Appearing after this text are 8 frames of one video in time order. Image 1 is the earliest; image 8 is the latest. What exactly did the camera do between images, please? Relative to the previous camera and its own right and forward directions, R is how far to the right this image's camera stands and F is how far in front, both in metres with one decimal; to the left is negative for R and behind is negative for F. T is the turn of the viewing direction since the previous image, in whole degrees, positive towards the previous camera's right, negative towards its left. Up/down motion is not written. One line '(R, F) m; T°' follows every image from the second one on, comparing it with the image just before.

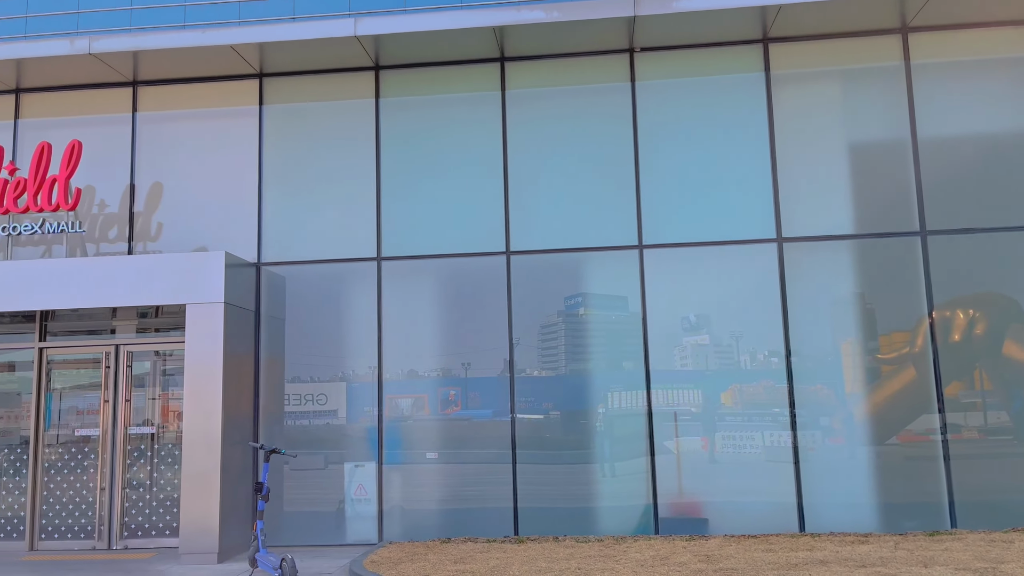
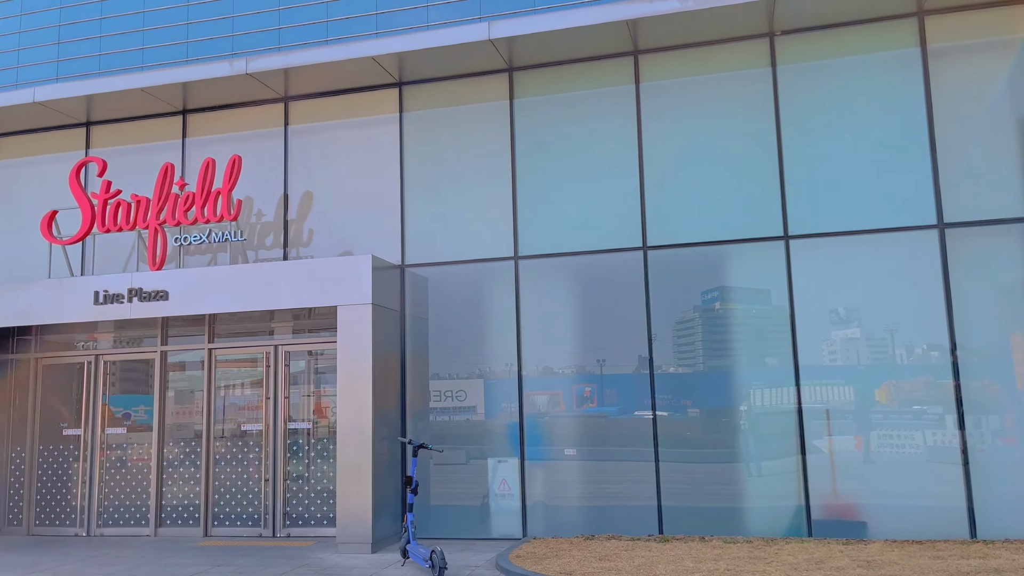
(0.0, 0.0) m; -9°
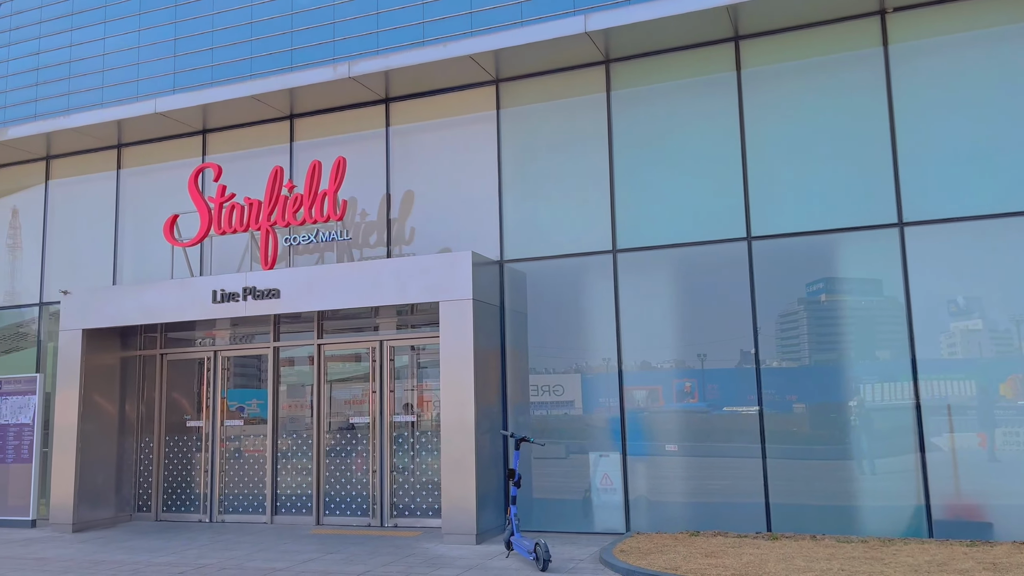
(0.0, 0.0) m; -7°
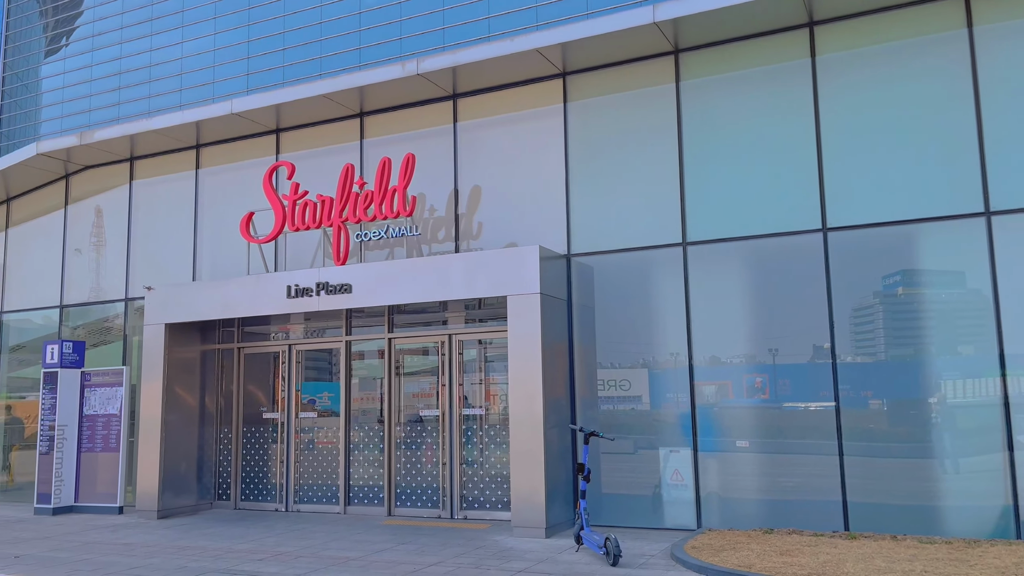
(0.0, 0.0) m; -5°
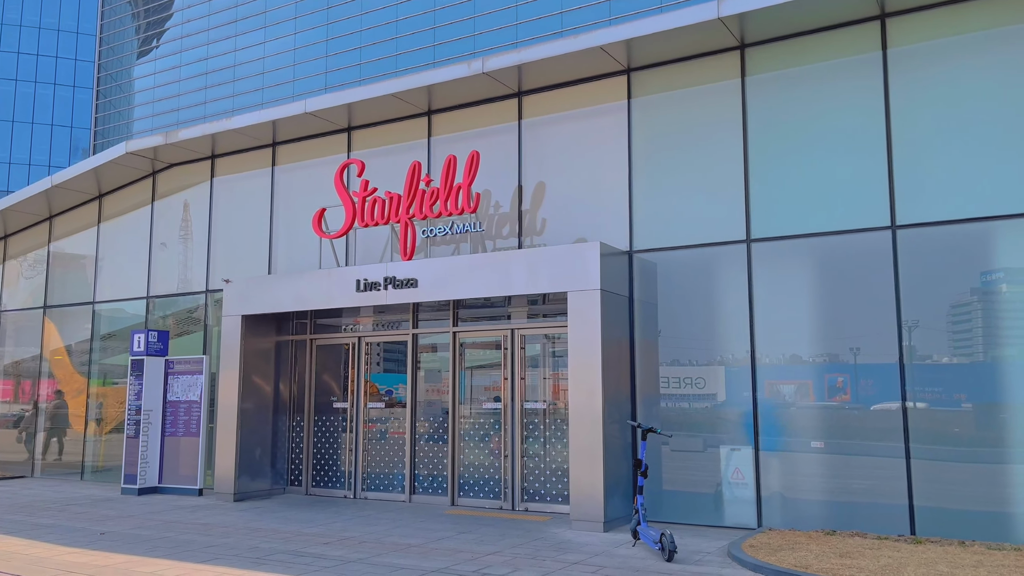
(+0.1, -0.1) m; -5°
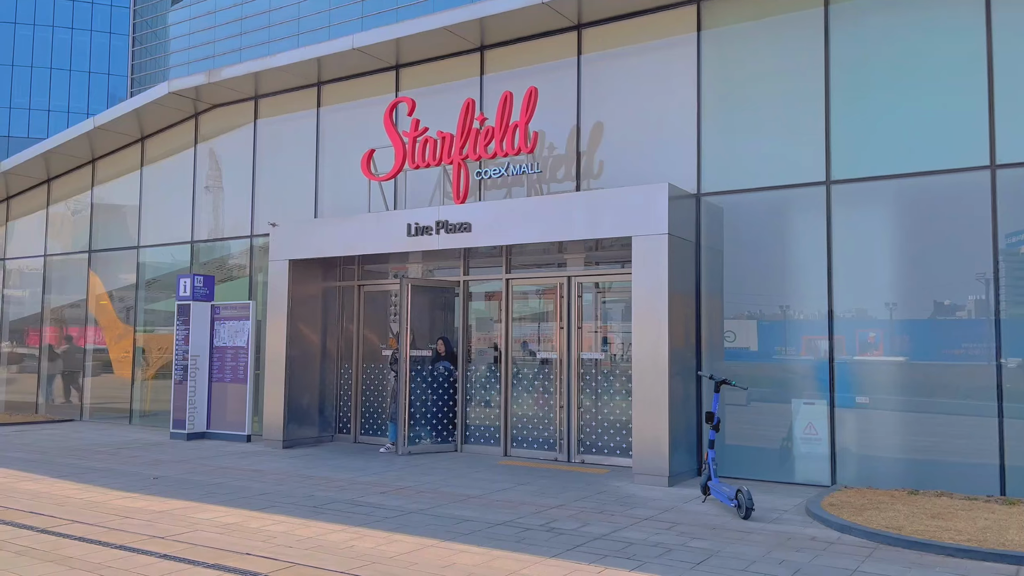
(-0.4, +0.5) m; -2°
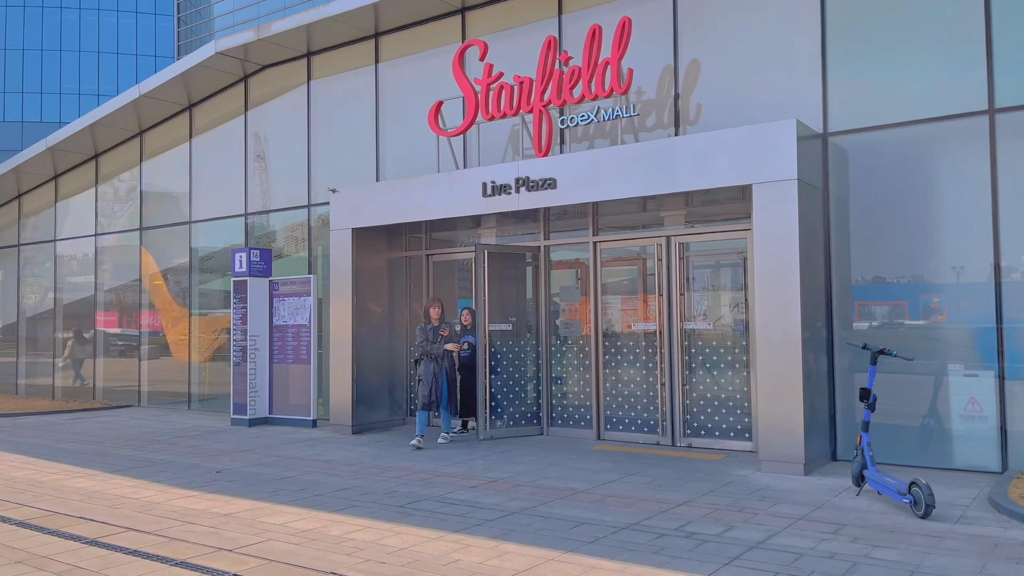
(-0.6, +1.3) m; -3°
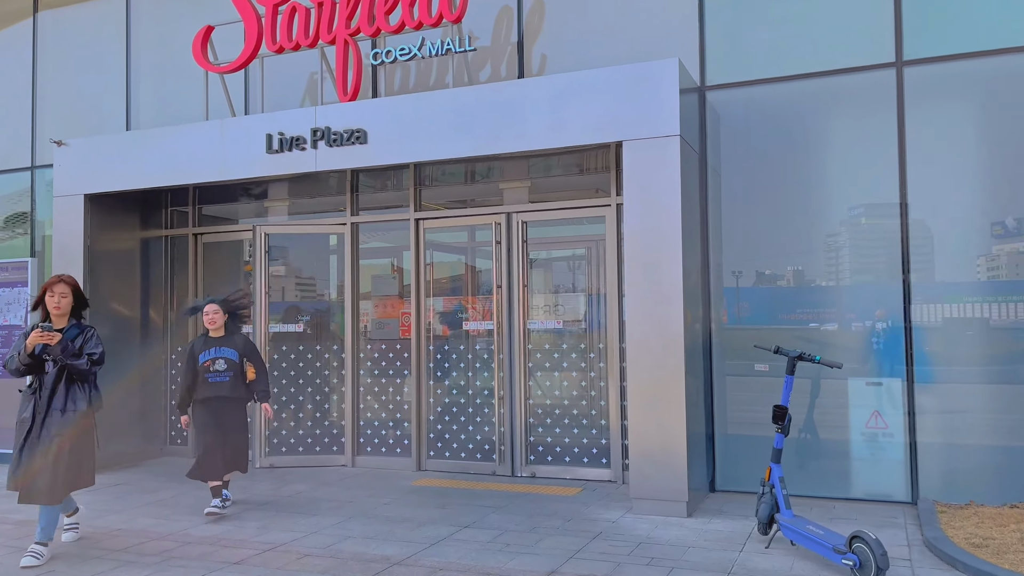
(+0.1, +2.3) m; +13°
